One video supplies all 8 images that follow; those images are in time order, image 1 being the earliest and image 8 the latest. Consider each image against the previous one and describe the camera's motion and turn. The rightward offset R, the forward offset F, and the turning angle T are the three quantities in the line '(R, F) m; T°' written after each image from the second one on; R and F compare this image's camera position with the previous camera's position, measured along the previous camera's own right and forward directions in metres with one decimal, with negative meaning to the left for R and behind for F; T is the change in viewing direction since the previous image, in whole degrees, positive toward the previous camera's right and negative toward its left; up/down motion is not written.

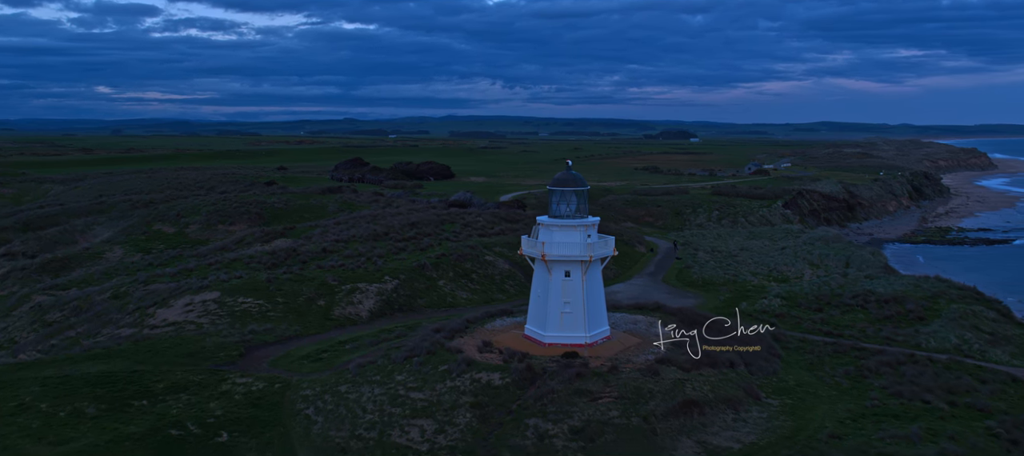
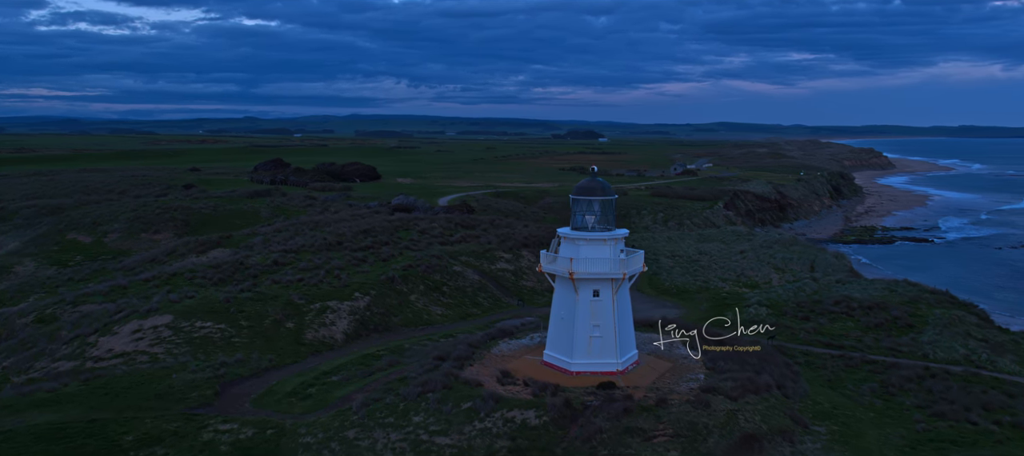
(-1.8, +1.7) m; +6°
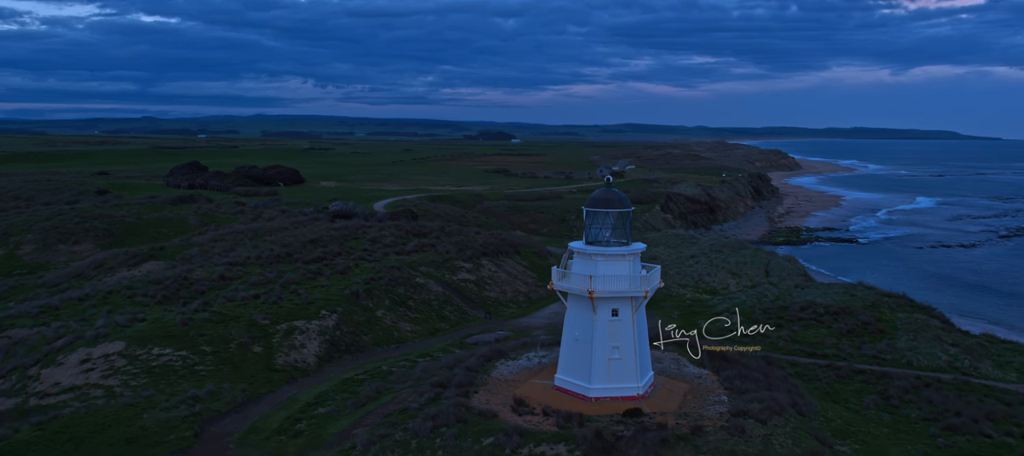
(-1.5, +1.0) m; +6°
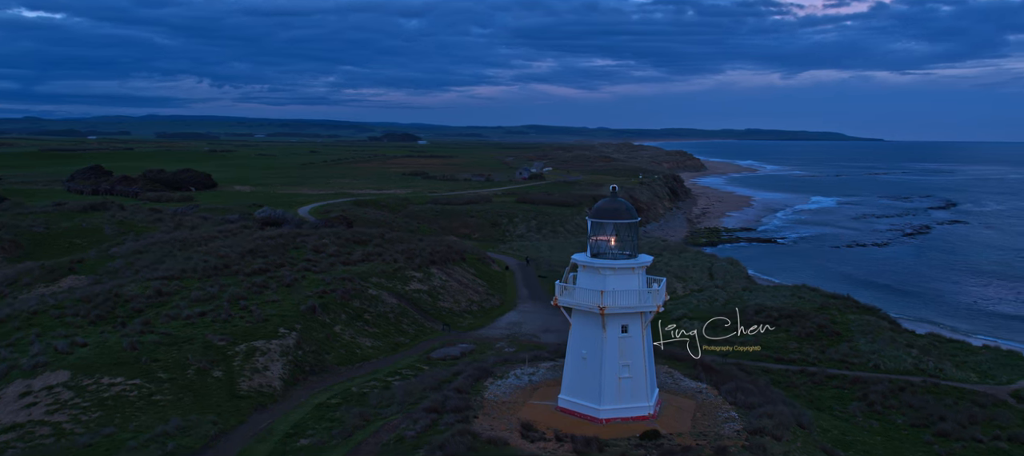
(-1.4, +0.7) m; +6°
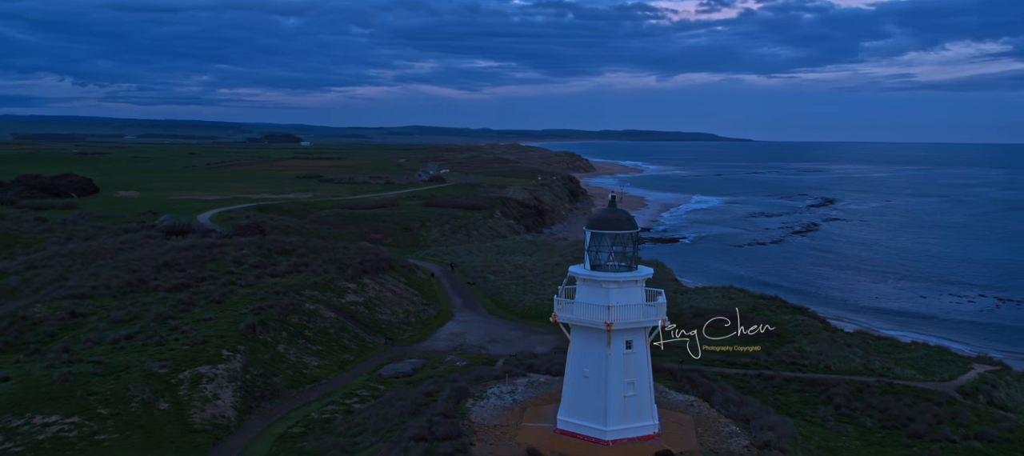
(-1.6, +0.7) m; +8°
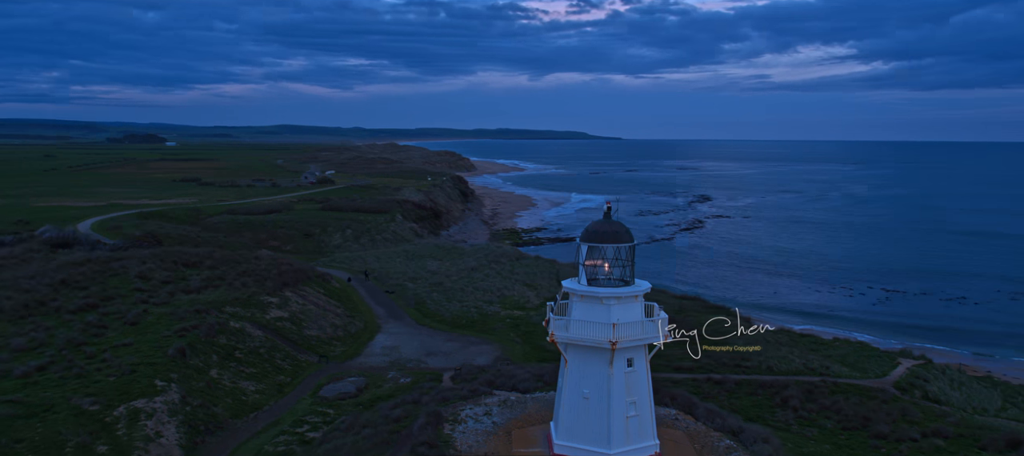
(-1.6, +0.6) m; +8°
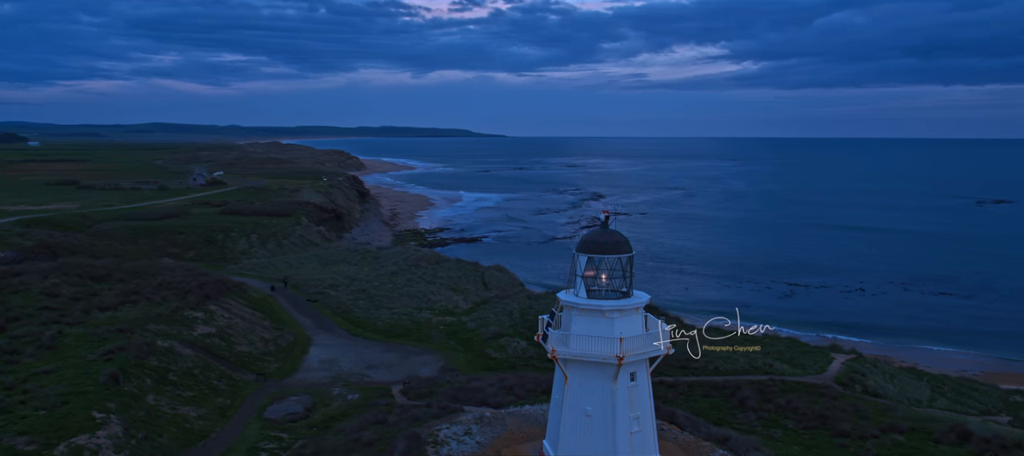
(-1.5, +0.4) m; +8°
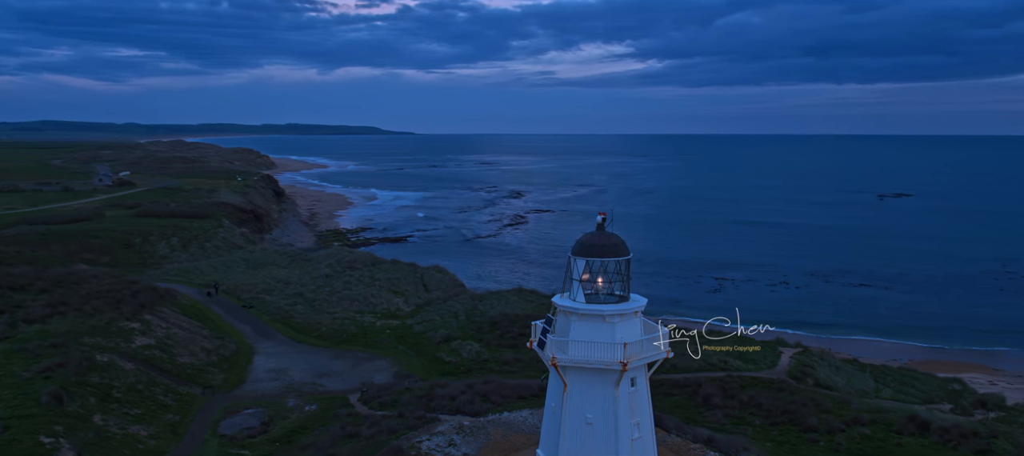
(-1.1, +0.3) m; +6°
